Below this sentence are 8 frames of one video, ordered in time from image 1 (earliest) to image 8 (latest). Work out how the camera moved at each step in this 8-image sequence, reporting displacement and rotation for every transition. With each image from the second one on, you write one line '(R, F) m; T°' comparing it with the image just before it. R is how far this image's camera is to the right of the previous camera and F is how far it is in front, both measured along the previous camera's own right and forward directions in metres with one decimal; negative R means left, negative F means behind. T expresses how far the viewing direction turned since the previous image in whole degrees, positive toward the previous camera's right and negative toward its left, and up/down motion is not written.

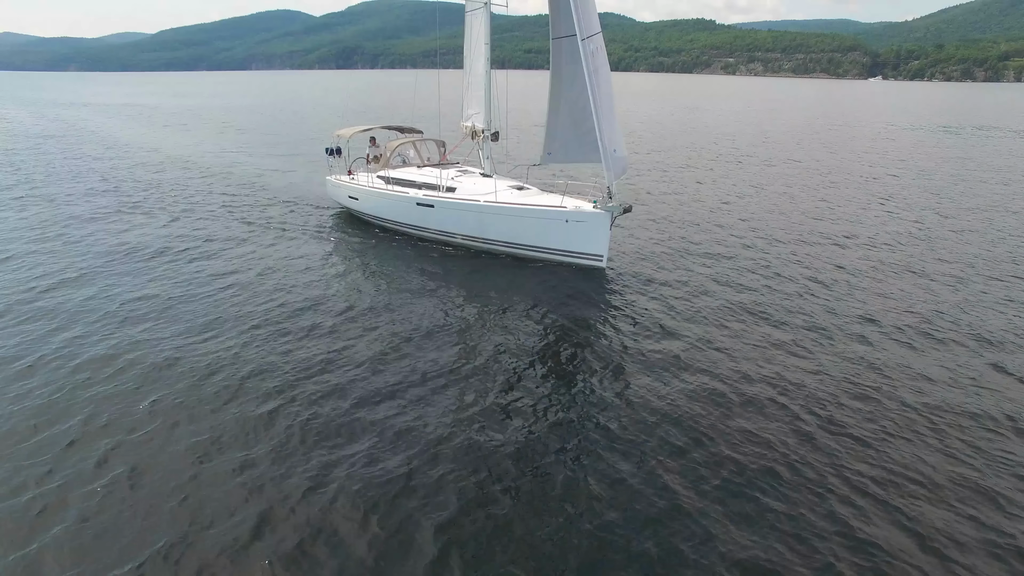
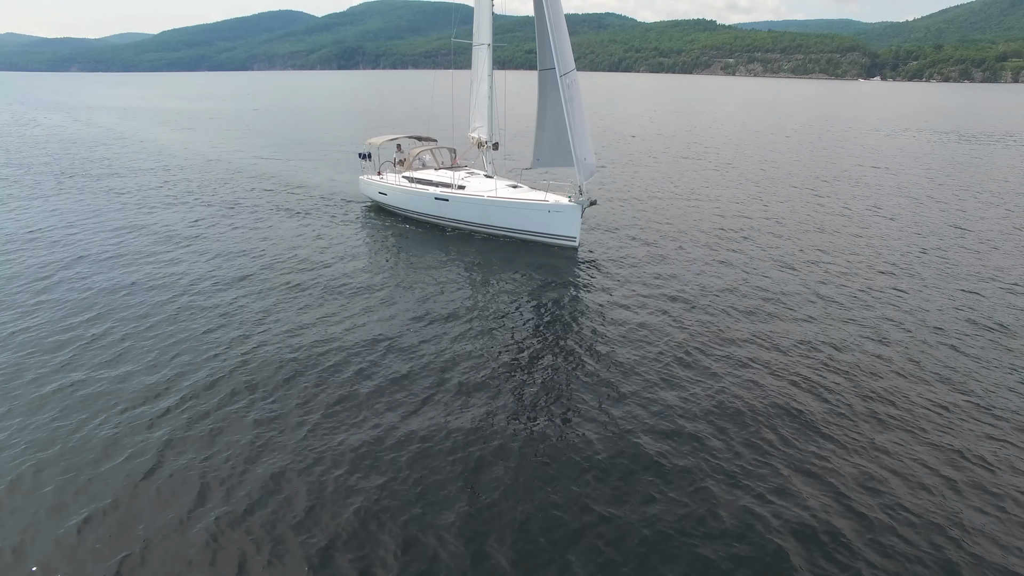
(+0.2, -3.4) m; 0°
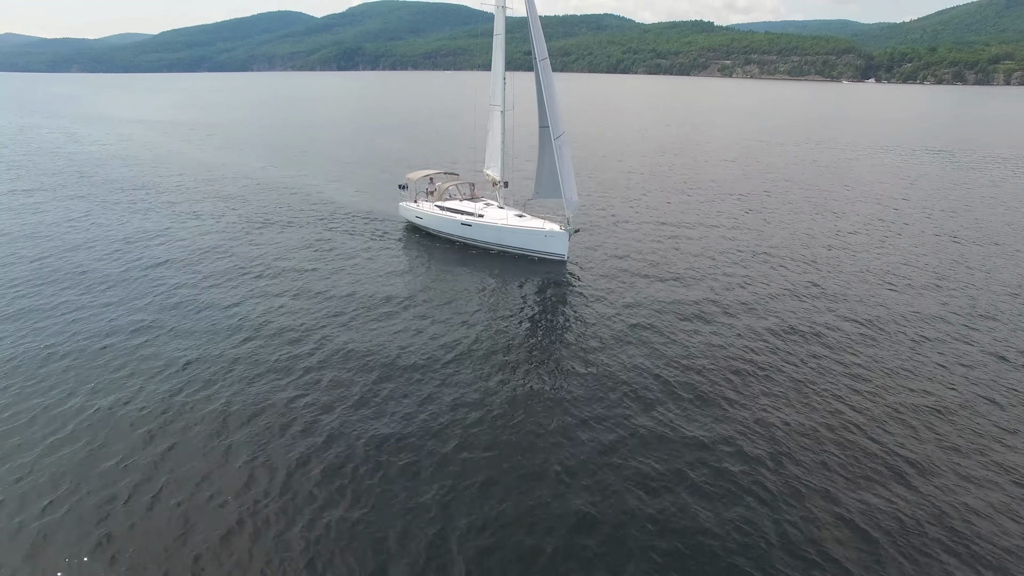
(-0.2, -5.1) m; 0°
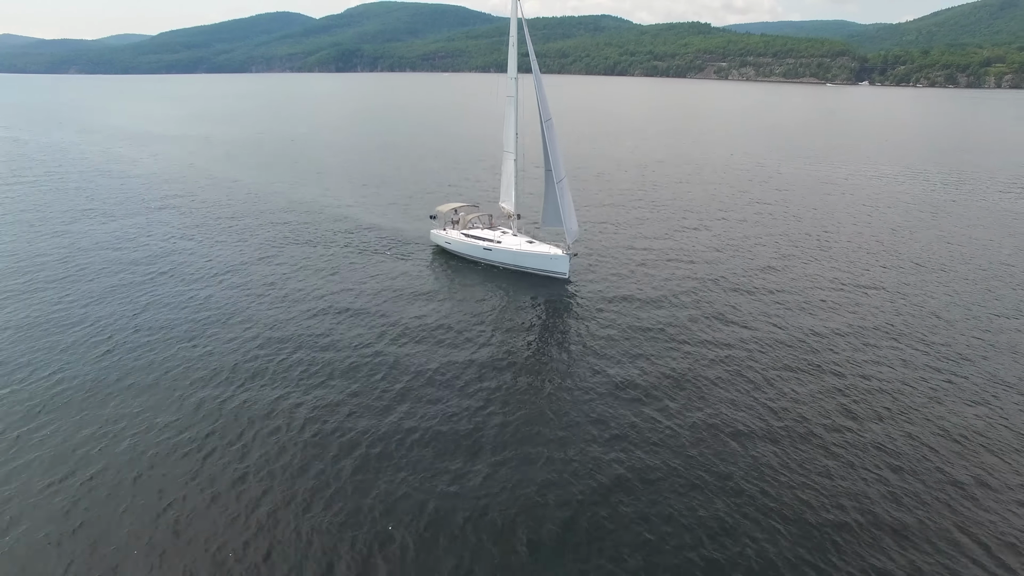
(-0.6, -4.9) m; 0°
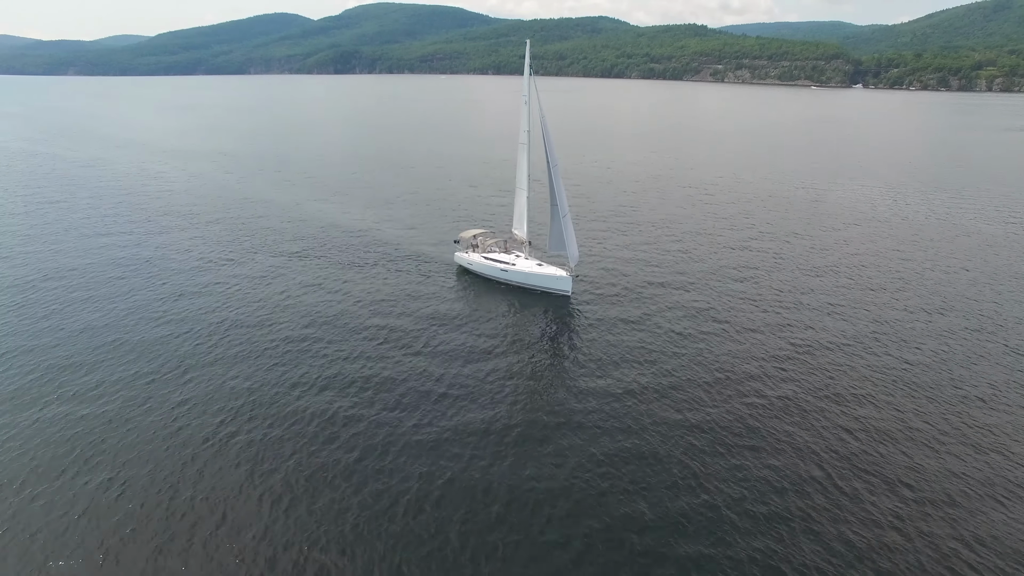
(-0.7, -5.0) m; 0°
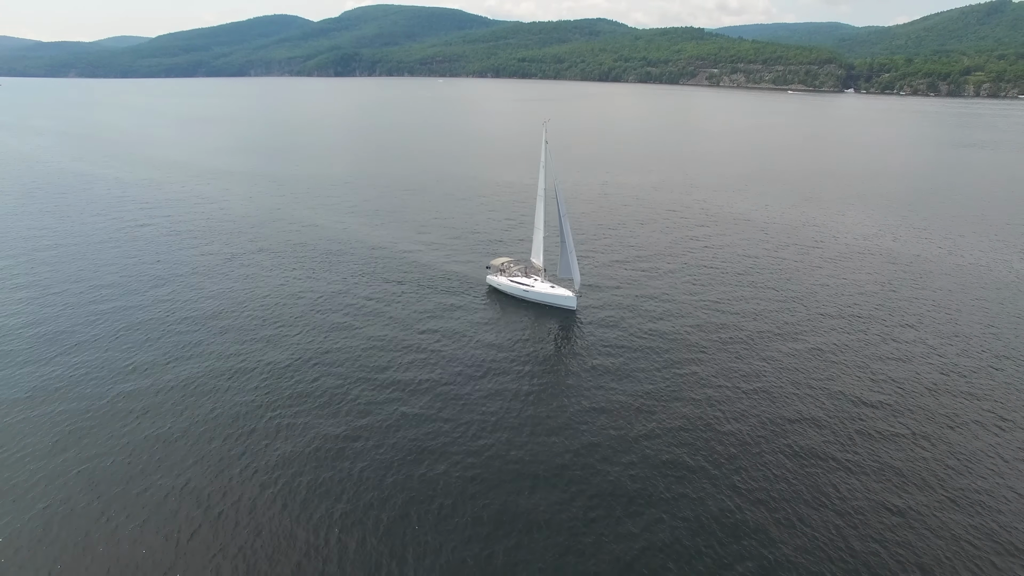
(-1.4, -9.7) m; 0°
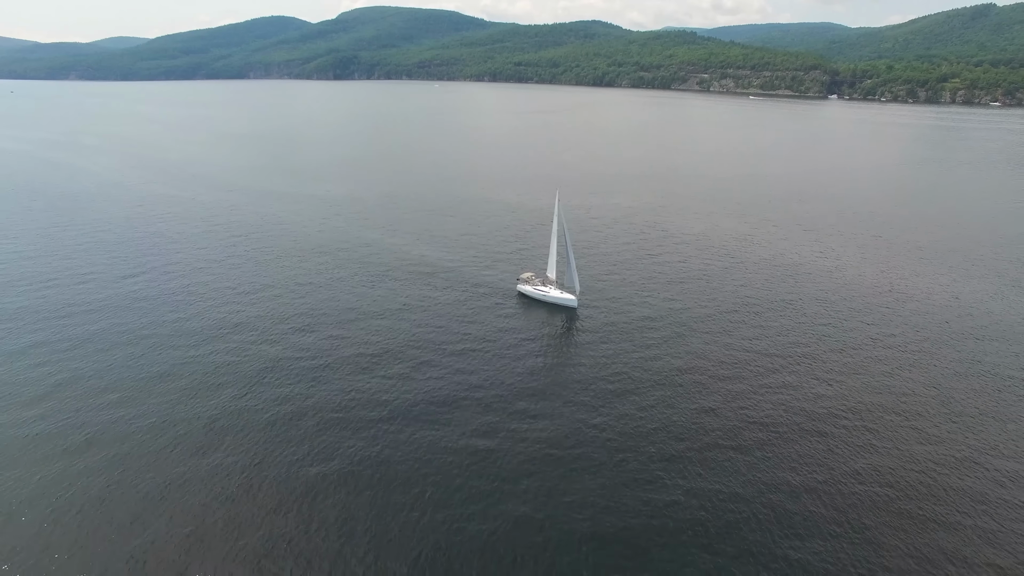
(-2.8, -19.5) m; 0°
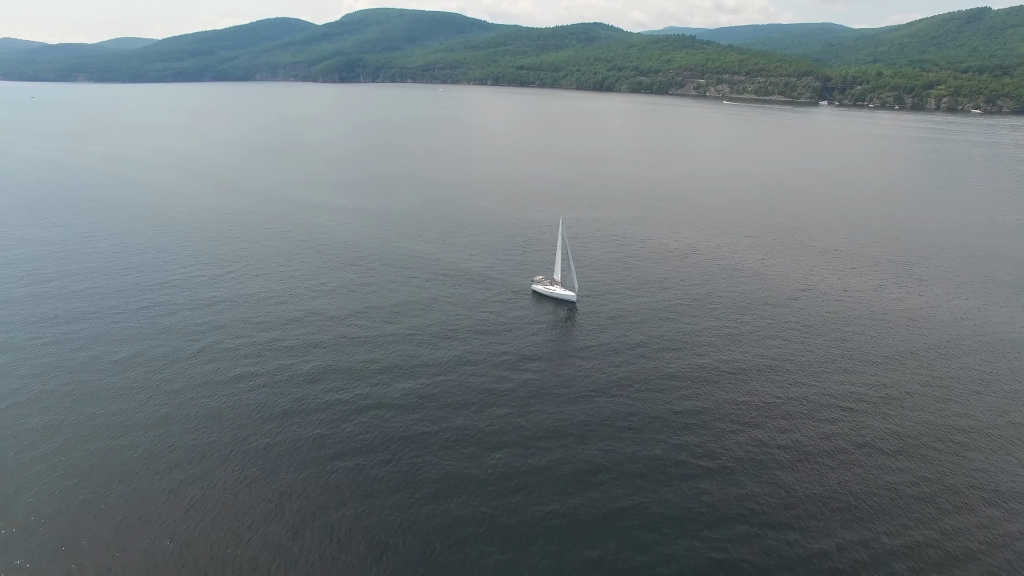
(-2.2, -21.4) m; 0°
